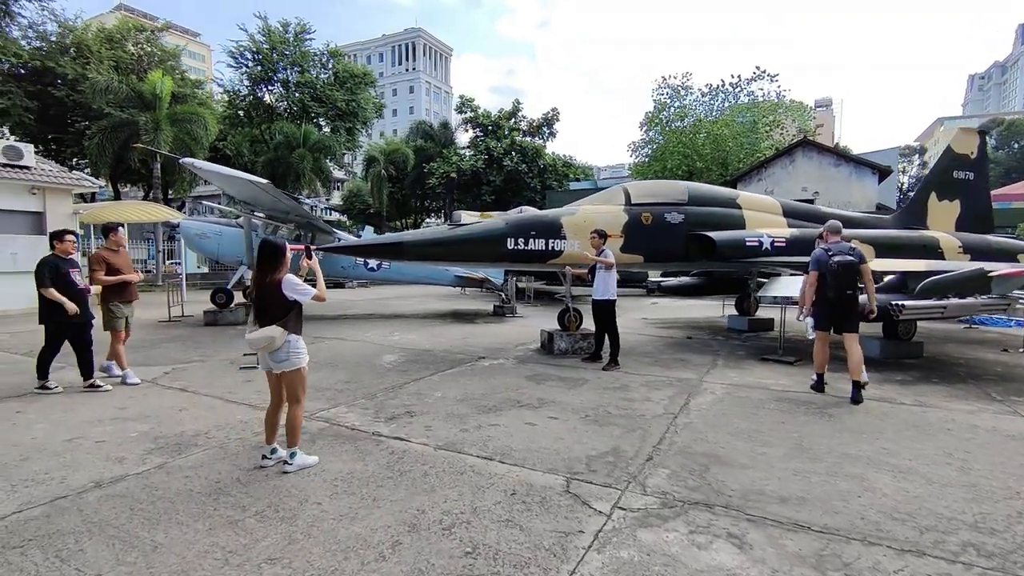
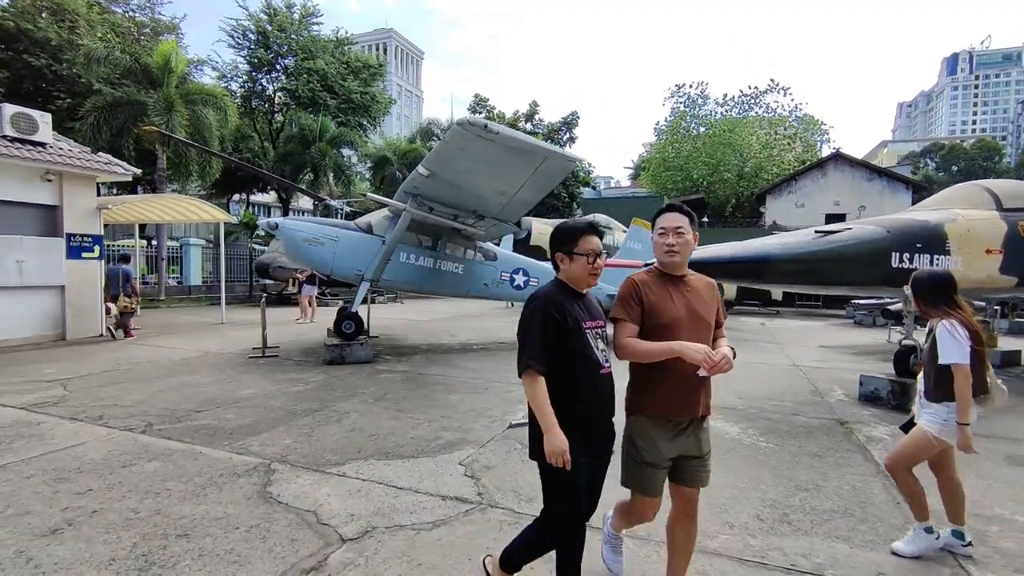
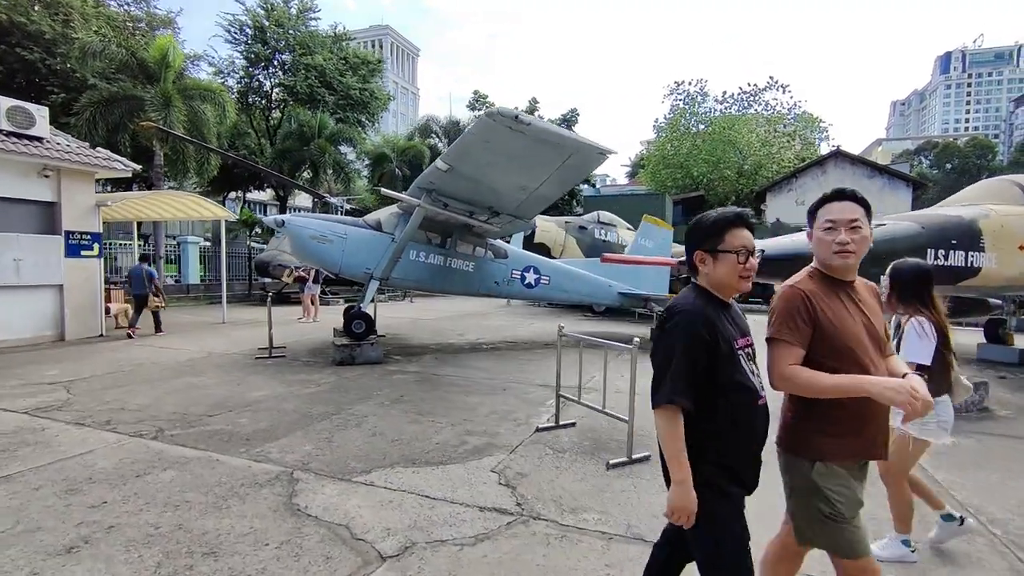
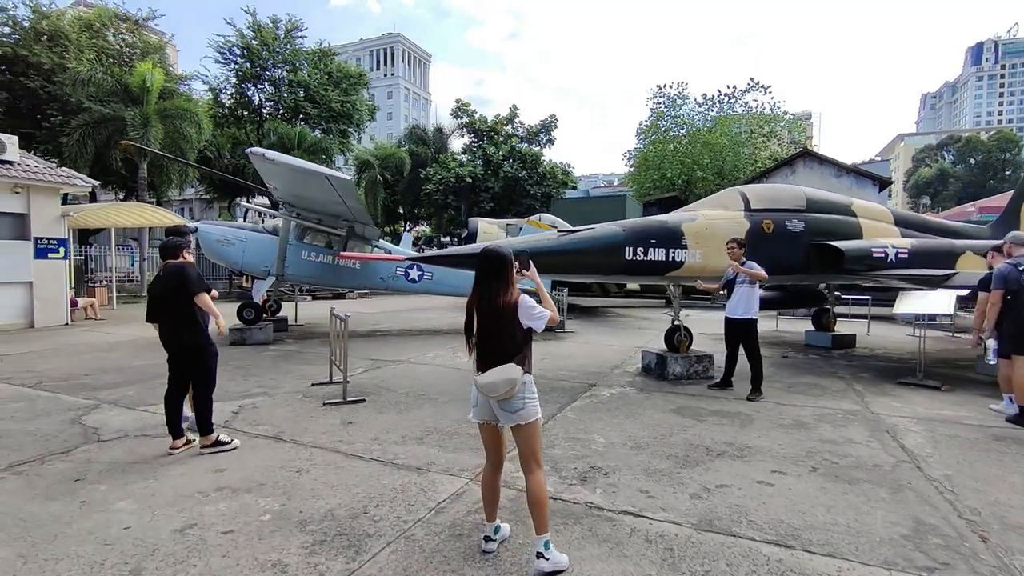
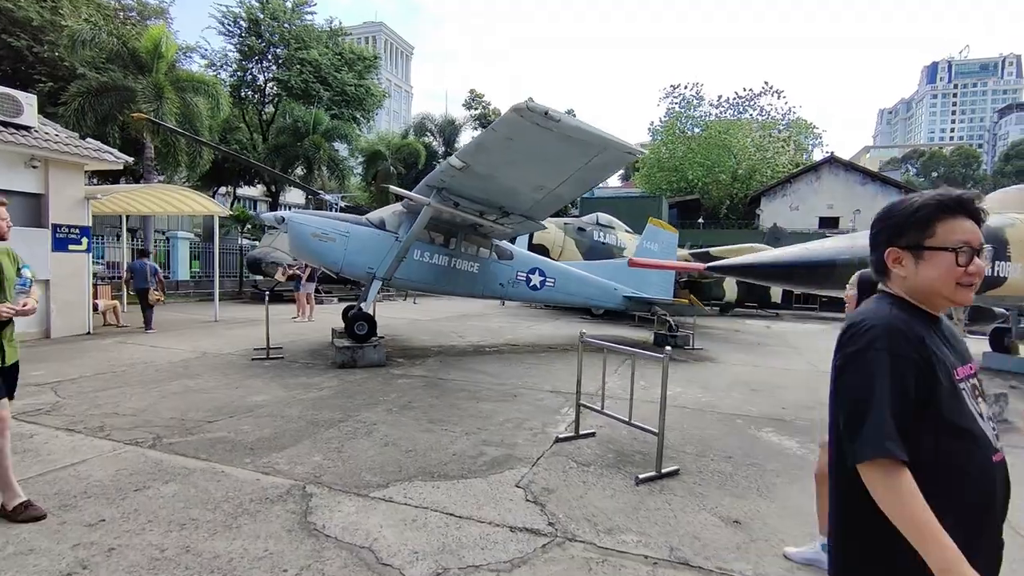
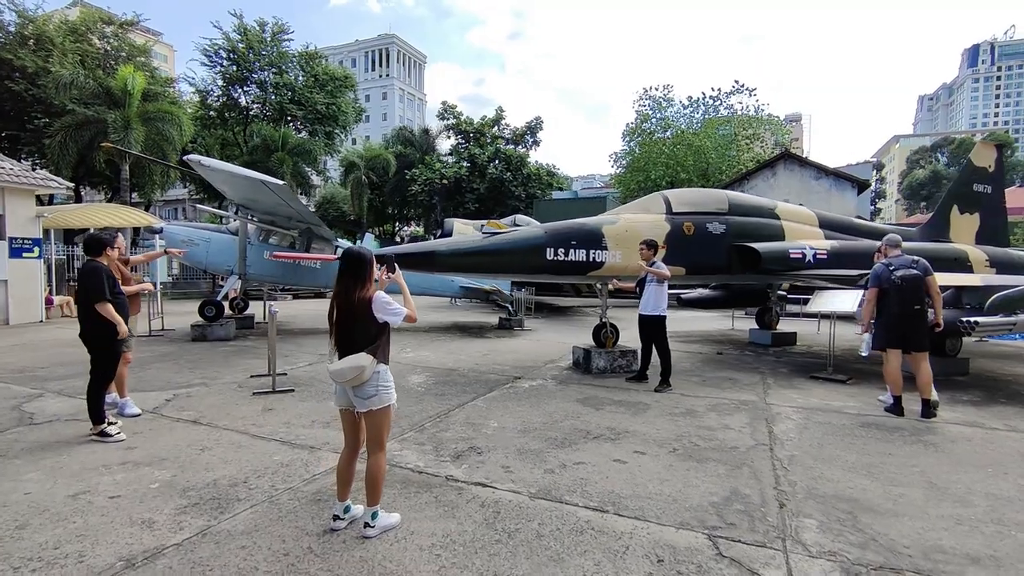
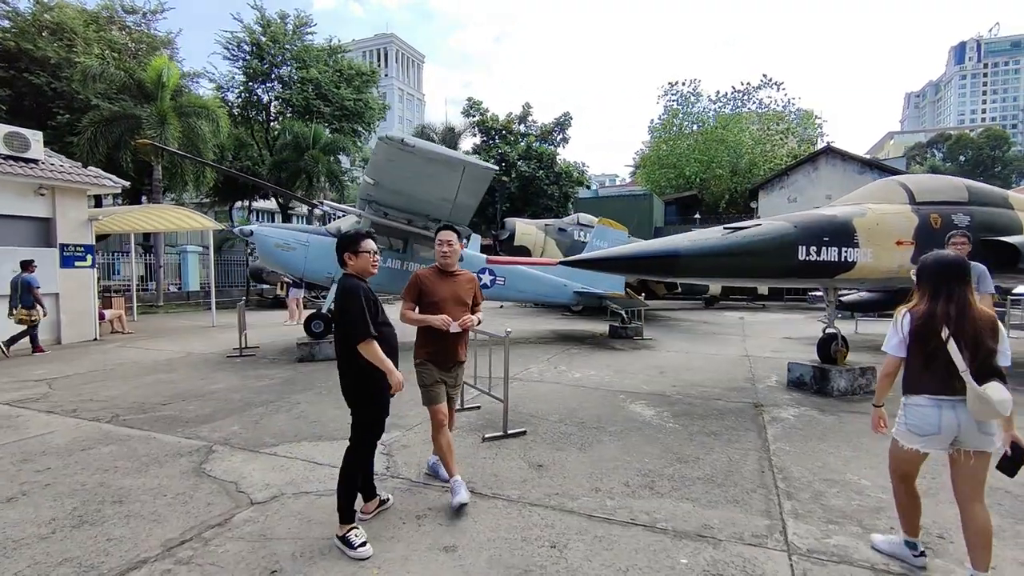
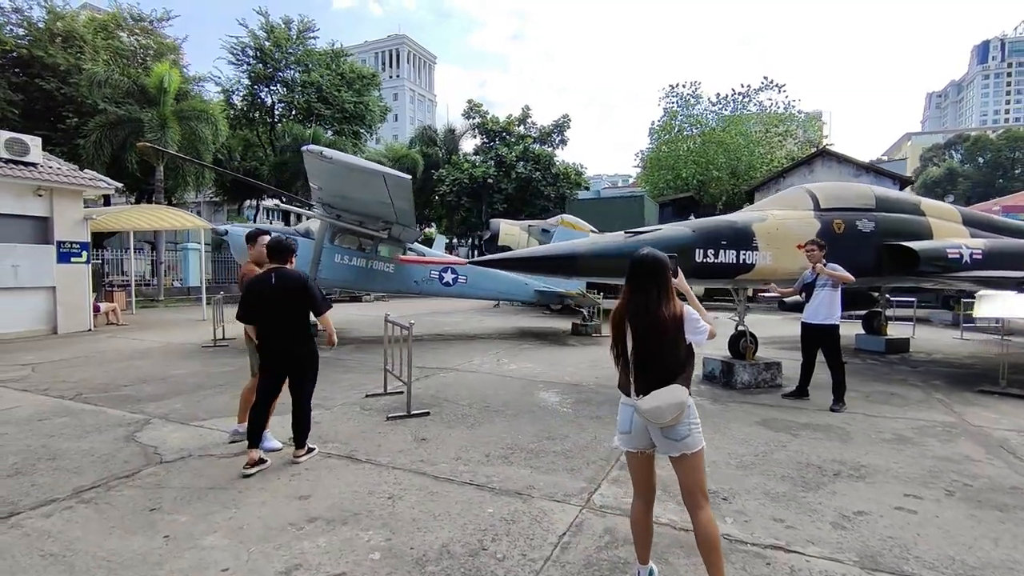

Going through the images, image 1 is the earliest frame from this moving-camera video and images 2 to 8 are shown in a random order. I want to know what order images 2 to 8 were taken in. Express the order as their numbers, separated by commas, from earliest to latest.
6, 4, 8, 7, 2, 3, 5
